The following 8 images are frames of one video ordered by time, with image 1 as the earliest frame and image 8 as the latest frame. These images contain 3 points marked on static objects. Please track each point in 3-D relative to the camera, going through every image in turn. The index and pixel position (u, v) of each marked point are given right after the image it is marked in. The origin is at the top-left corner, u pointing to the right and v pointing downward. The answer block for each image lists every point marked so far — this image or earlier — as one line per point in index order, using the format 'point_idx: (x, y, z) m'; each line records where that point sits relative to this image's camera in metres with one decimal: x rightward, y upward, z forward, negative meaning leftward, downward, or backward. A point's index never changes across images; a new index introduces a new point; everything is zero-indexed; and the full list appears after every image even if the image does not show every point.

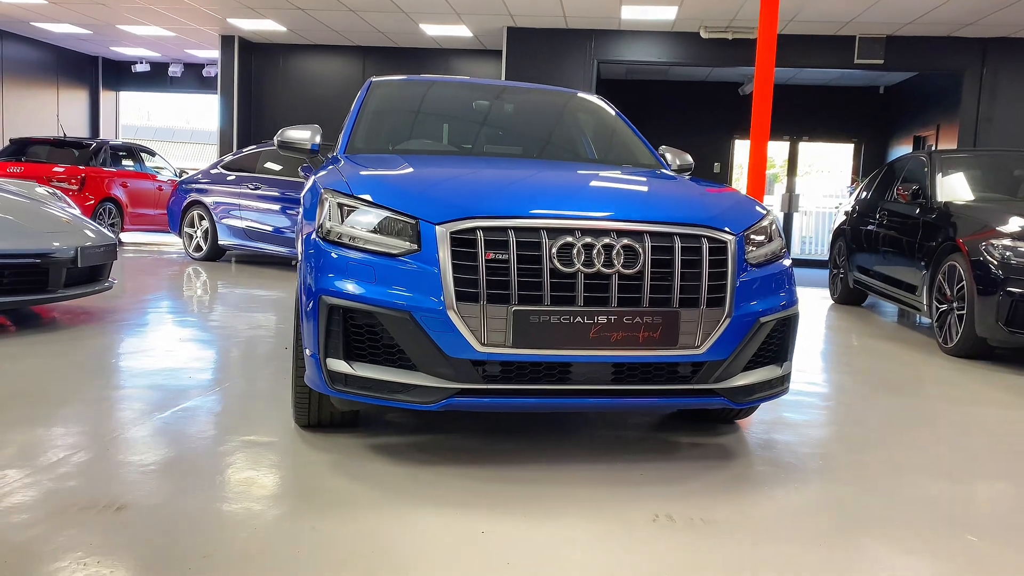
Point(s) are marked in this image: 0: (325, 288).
0: (-0.5, 0.0, +2.1) m
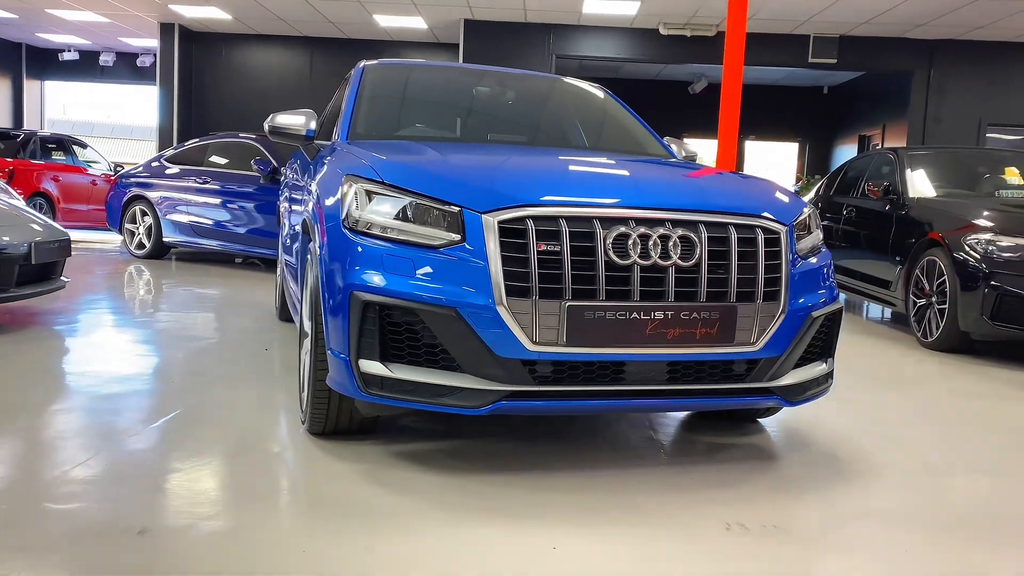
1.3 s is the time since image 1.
0: (-0.3, 0.0, +1.9) m
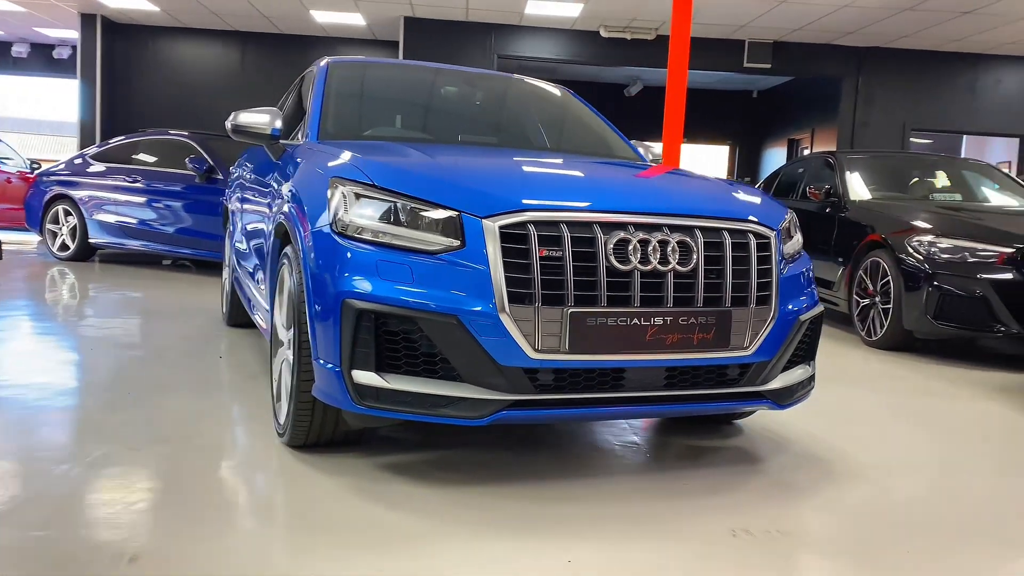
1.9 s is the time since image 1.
0: (-0.4, 0.0, +1.8) m
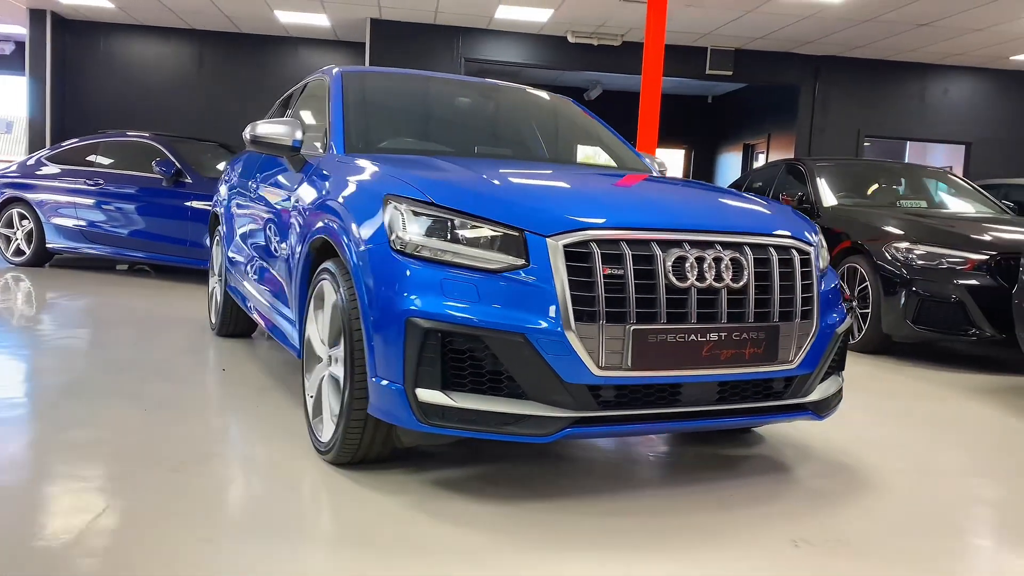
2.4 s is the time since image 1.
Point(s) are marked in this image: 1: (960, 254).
0: (-0.2, 0.0, +1.8) m
1: (+2.2, +0.2, +4.2) m
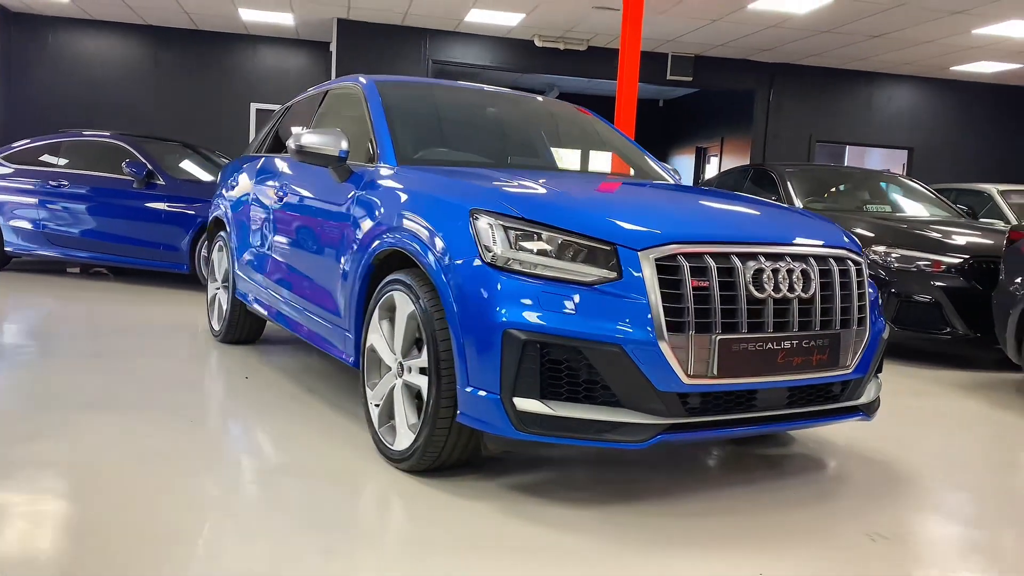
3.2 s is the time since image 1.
0: (0.0, -0.1, +1.9) m
1: (+2.2, +0.2, +4.5) m
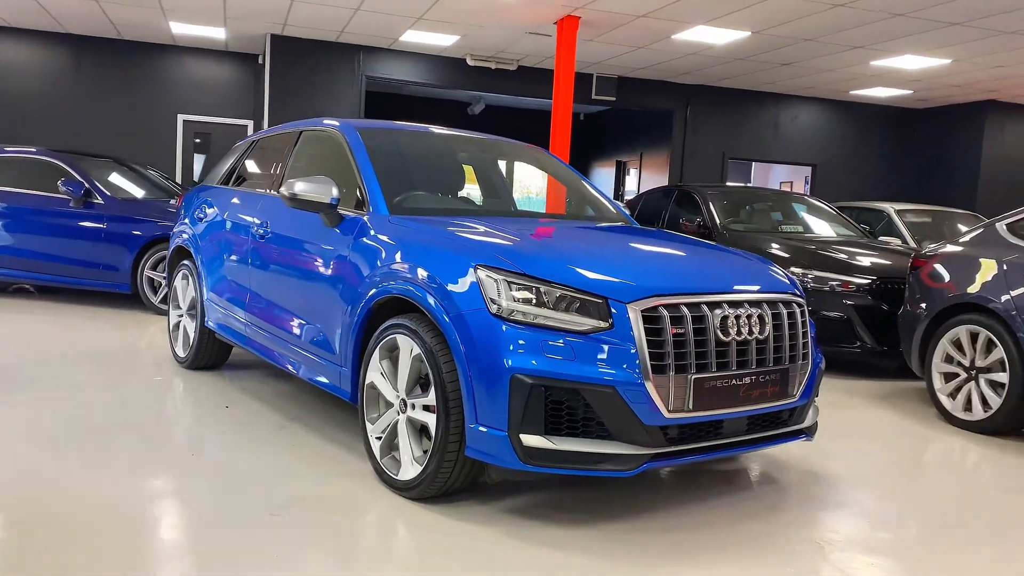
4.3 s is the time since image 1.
0: (0.0, -0.2, +2.1) m
1: (+1.9, +0.1, +5.0) m
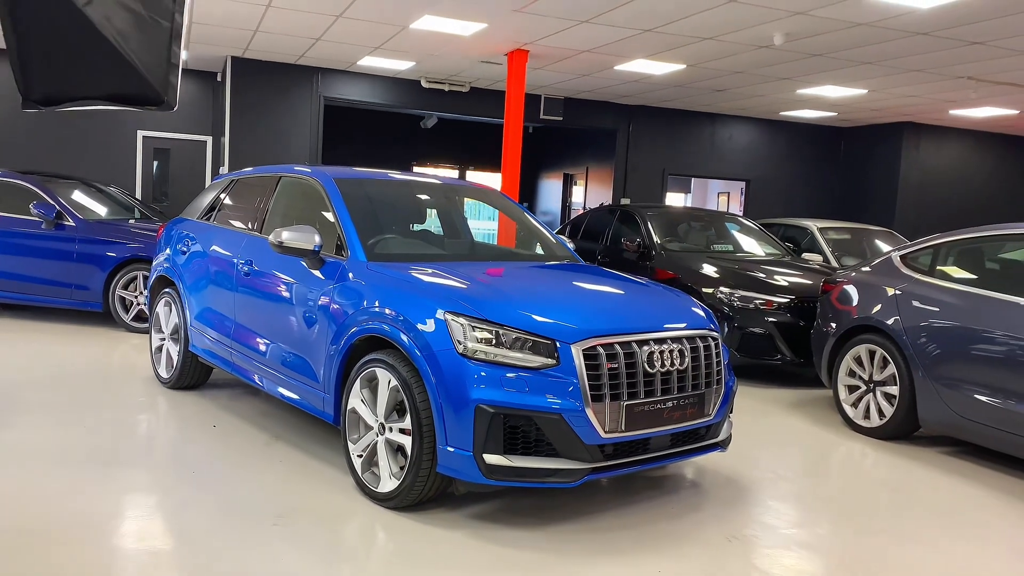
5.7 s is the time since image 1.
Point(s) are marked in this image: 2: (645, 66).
0: (-0.1, -0.3, +2.6) m
1: (+1.7, -0.1, +5.5) m
2: (+1.2, +1.9, +7.4) m
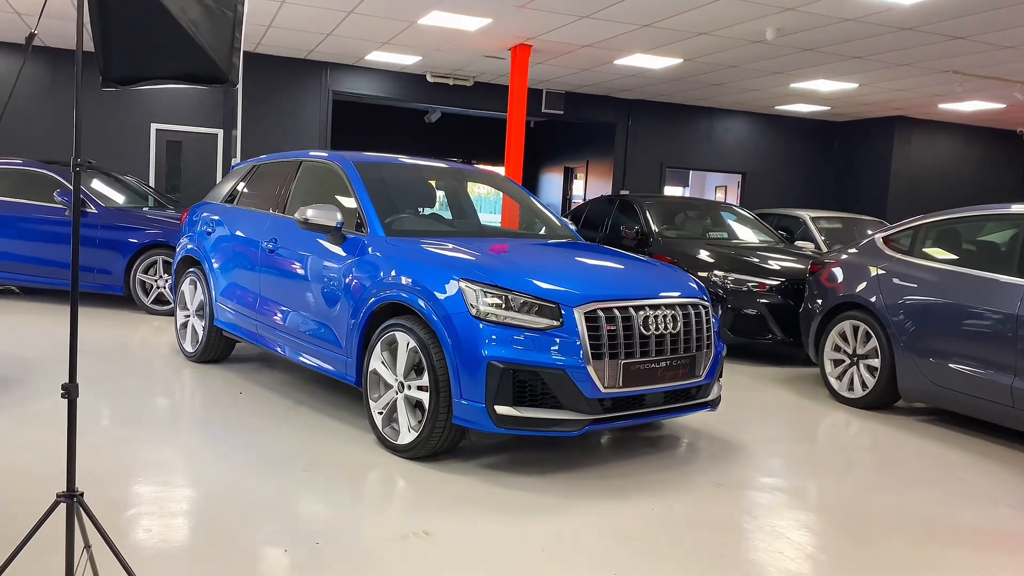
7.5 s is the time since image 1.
0: (-0.1, -0.2, +2.9) m
1: (+1.7, +0.1, +5.8) m
2: (+1.2, +2.1, +7.6) m
